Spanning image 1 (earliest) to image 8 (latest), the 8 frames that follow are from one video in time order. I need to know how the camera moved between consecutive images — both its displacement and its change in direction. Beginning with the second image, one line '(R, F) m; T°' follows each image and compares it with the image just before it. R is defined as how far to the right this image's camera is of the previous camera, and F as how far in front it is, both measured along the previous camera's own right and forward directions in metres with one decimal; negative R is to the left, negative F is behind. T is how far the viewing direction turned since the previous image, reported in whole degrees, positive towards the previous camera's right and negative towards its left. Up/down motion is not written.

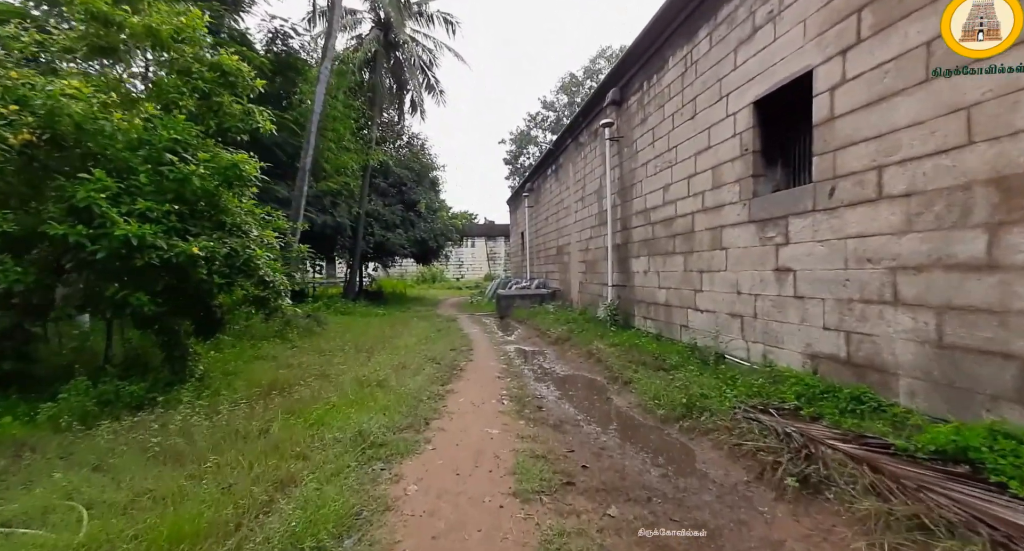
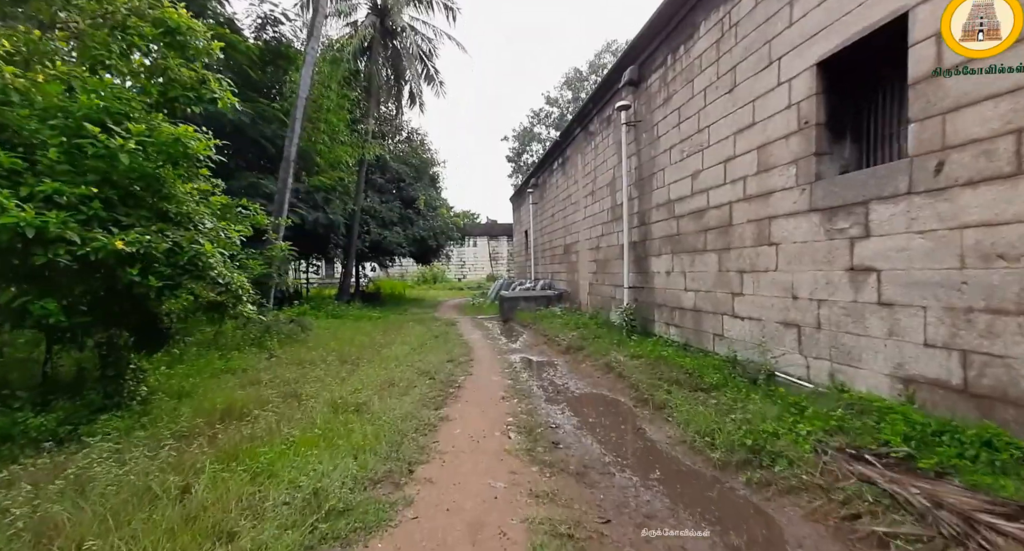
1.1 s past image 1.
(0.0, +0.7) m; 0°
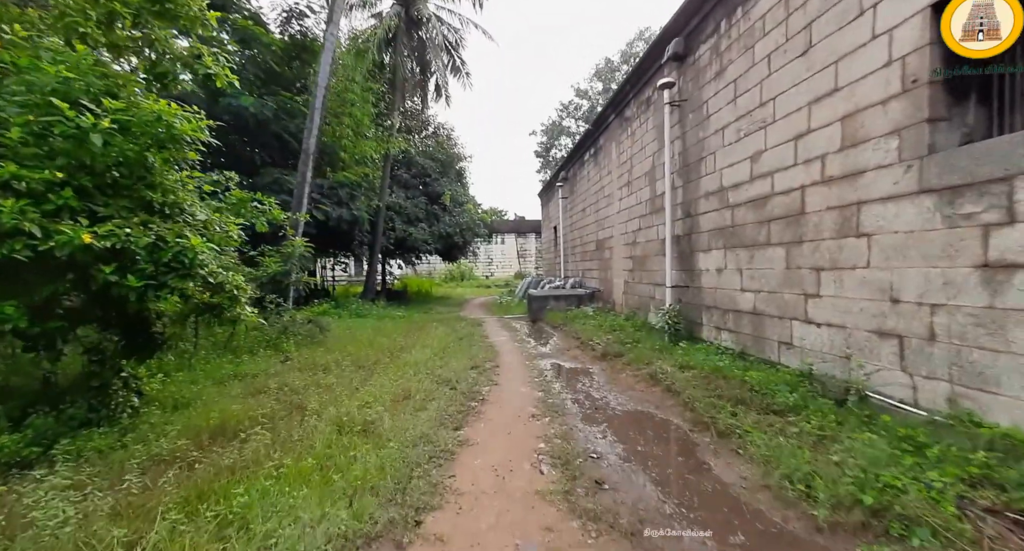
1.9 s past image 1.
(0.0, +0.5) m; -3°
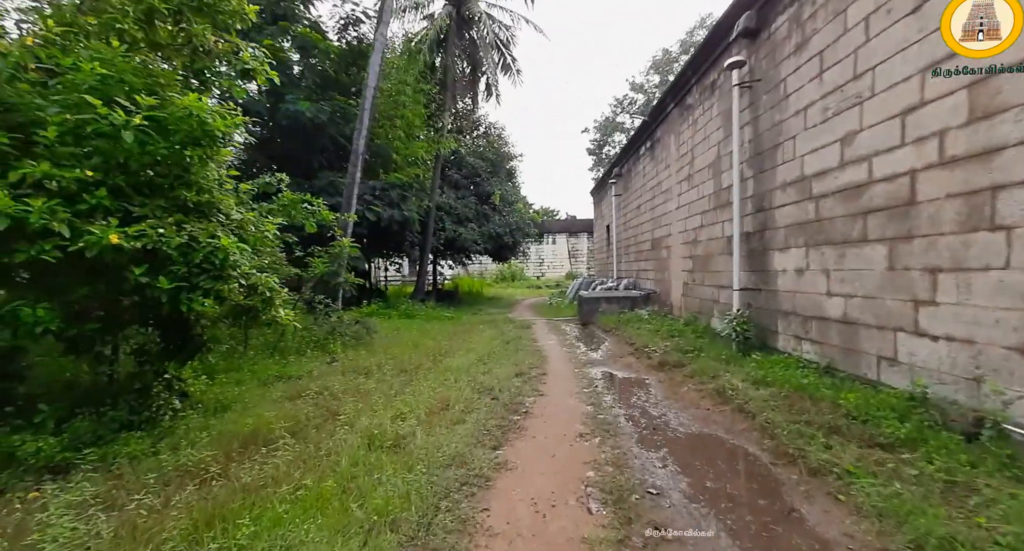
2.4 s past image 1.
(0.0, +0.3) m; -7°
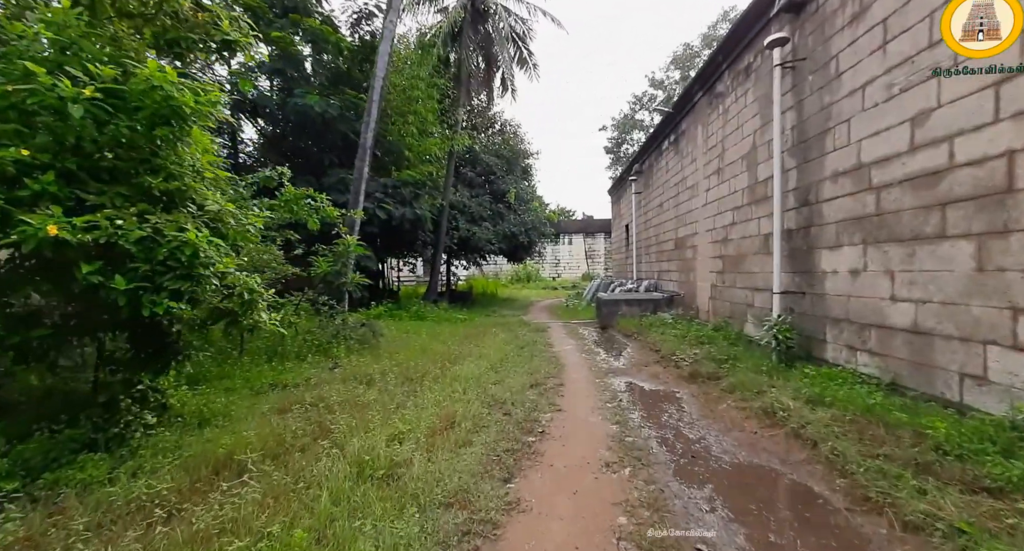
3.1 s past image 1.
(0.0, +0.4) m; -2°
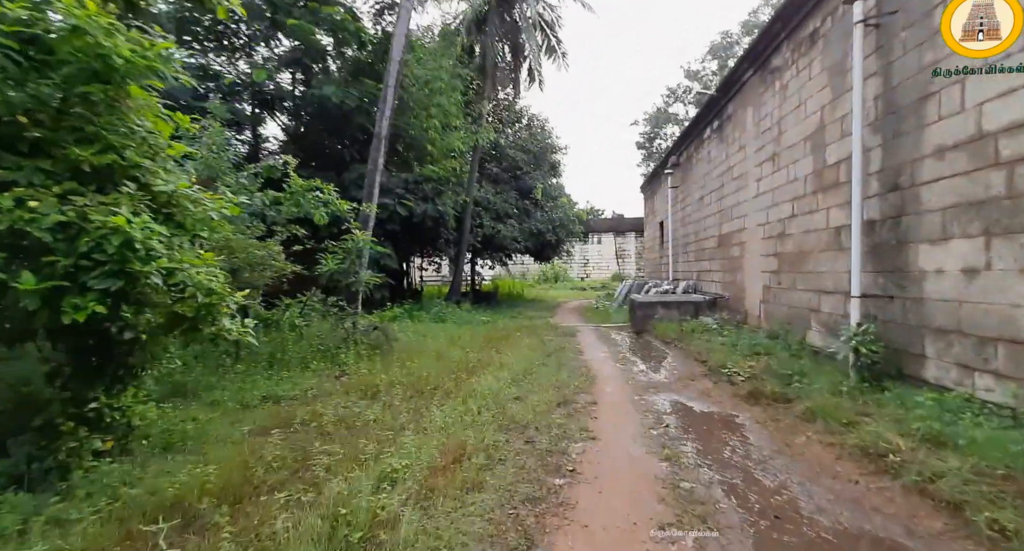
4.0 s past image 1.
(0.0, +0.6) m; -3°
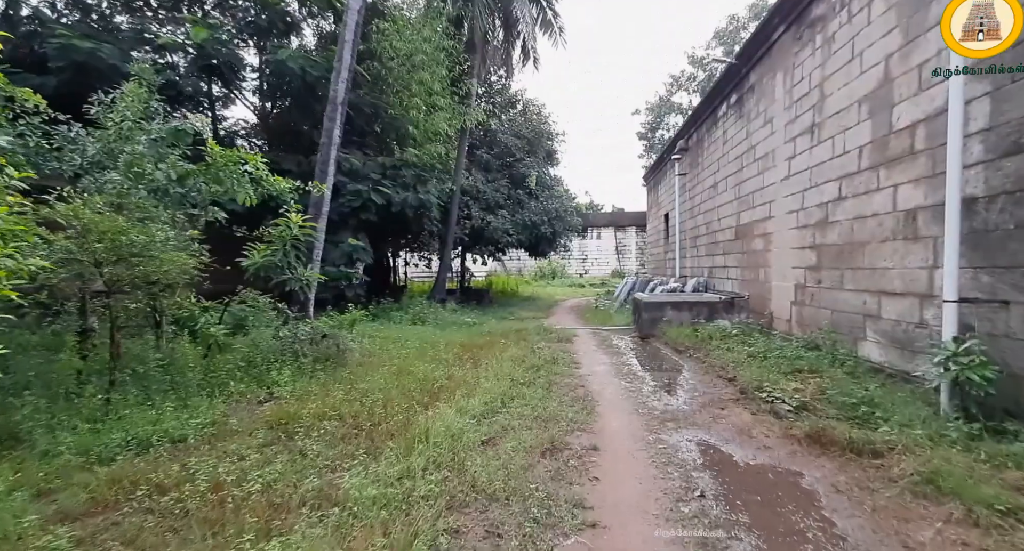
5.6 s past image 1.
(+0.2, +1.0) m; 0°
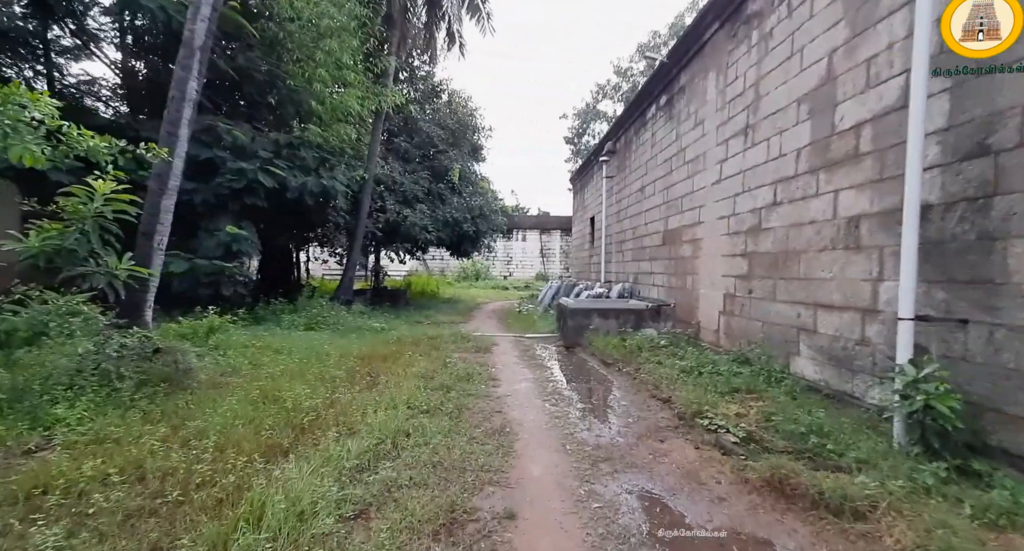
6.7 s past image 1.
(+0.1, +0.7) m; +9°
